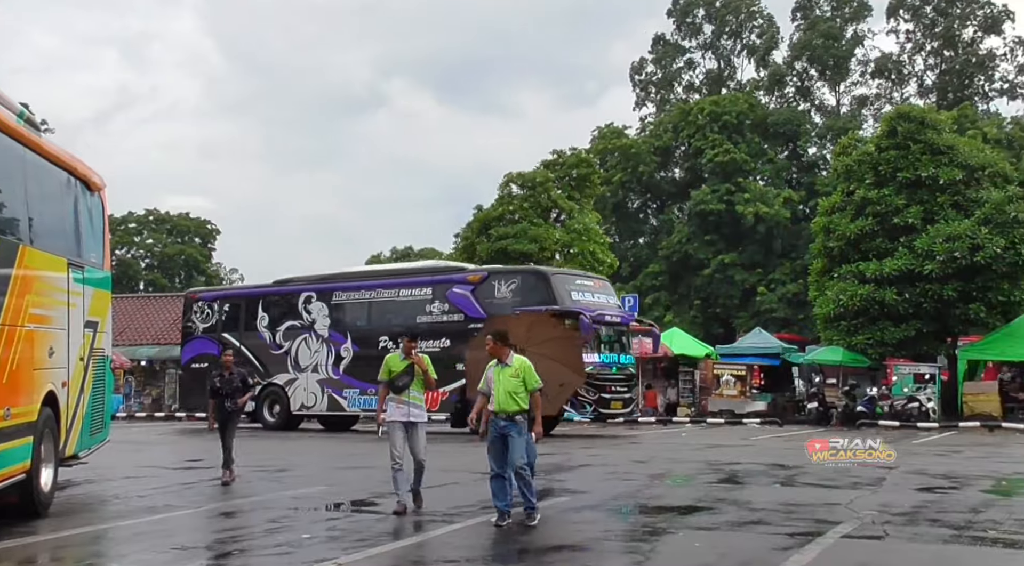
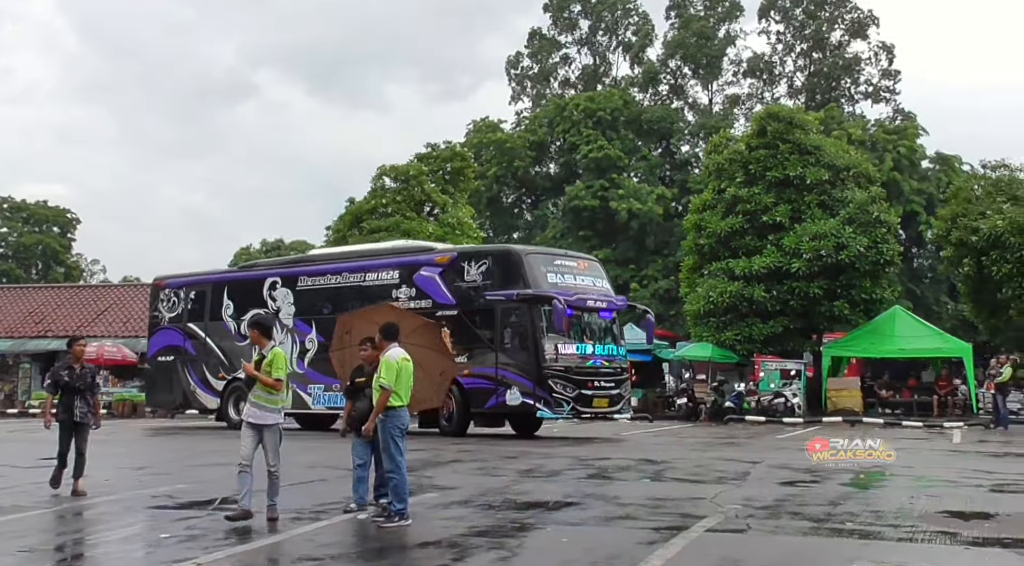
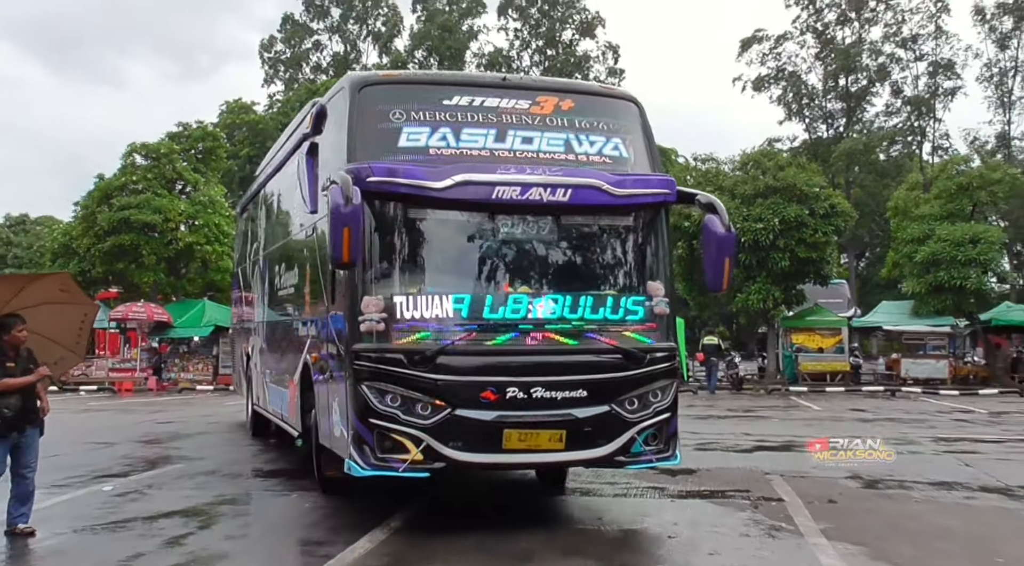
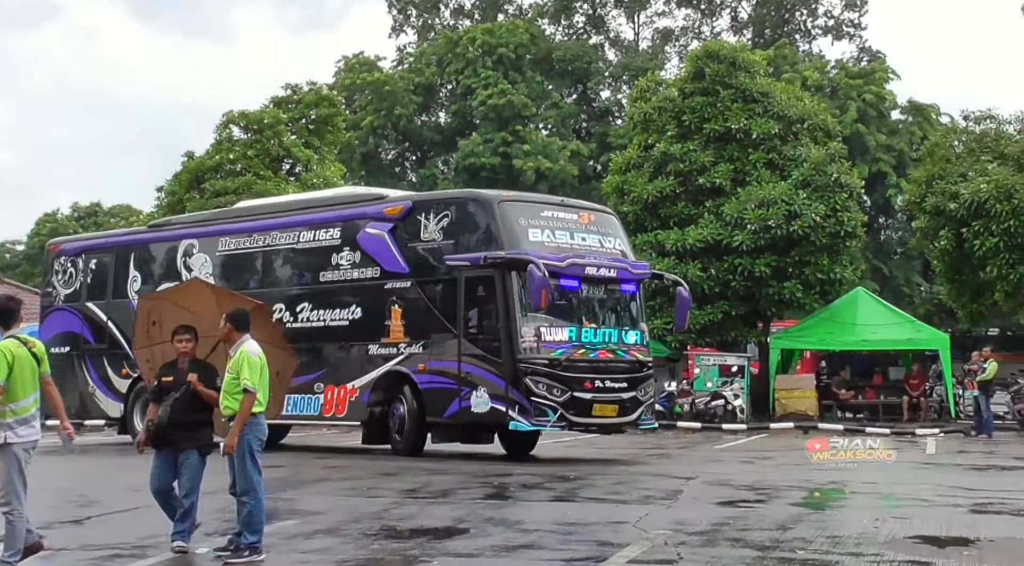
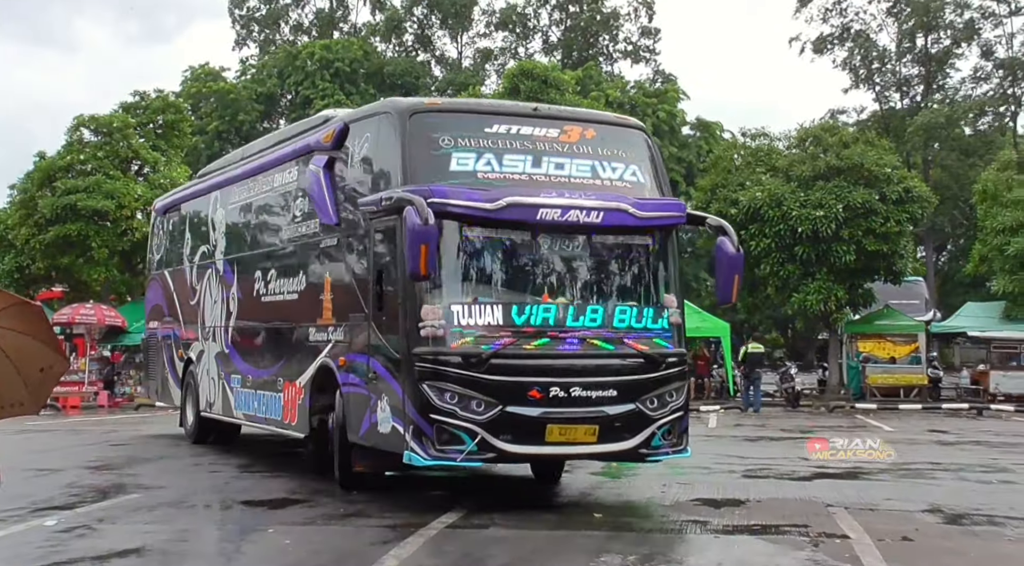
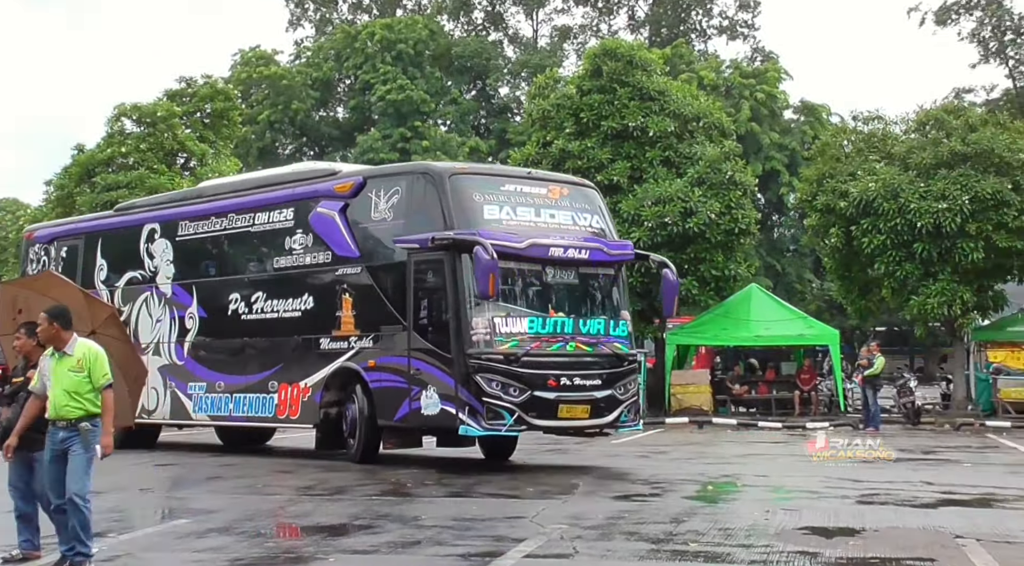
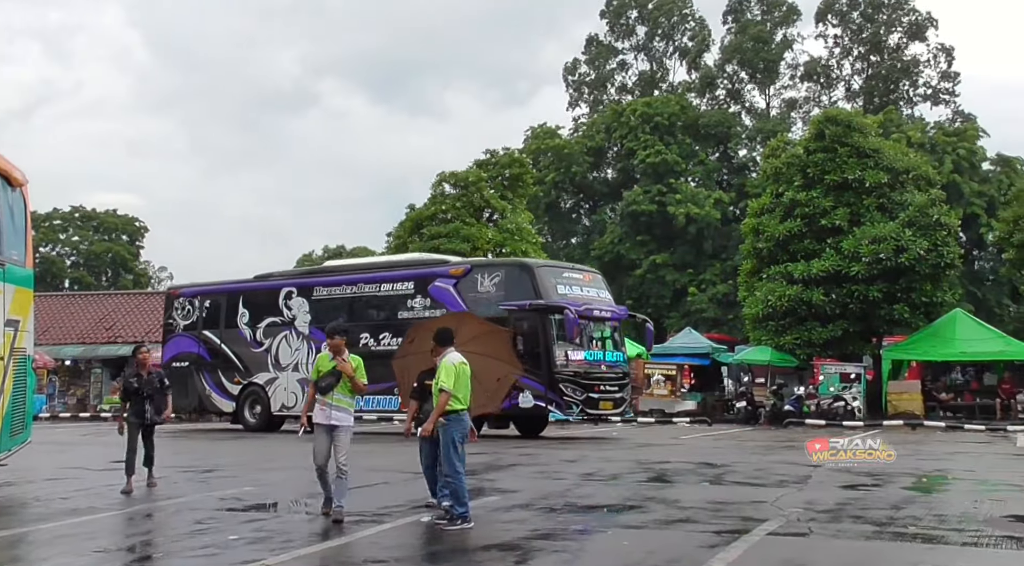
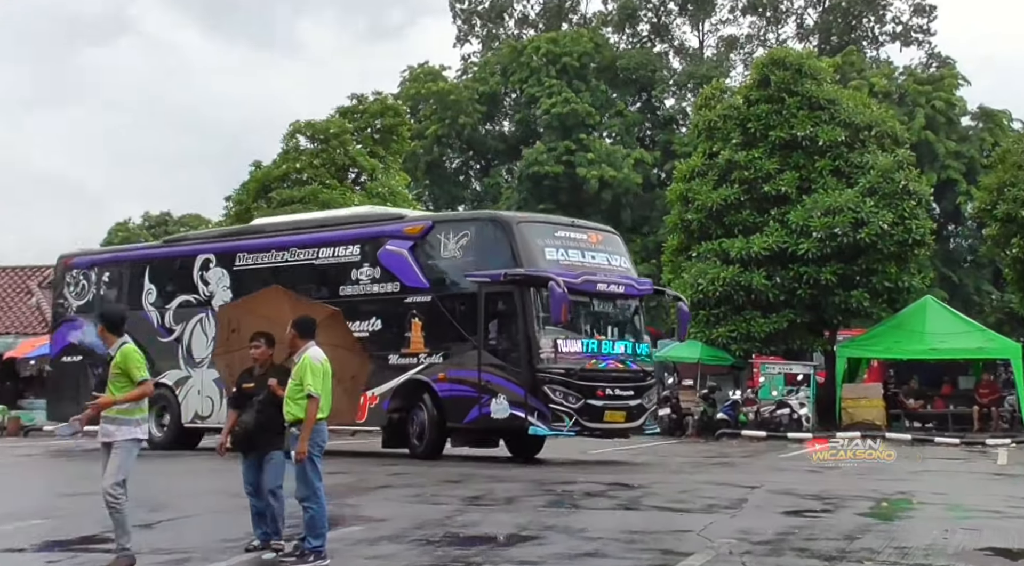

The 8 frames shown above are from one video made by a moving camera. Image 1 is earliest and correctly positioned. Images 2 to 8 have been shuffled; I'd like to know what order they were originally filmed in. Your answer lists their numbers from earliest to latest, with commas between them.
7, 2, 8, 4, 6, 5, 3
